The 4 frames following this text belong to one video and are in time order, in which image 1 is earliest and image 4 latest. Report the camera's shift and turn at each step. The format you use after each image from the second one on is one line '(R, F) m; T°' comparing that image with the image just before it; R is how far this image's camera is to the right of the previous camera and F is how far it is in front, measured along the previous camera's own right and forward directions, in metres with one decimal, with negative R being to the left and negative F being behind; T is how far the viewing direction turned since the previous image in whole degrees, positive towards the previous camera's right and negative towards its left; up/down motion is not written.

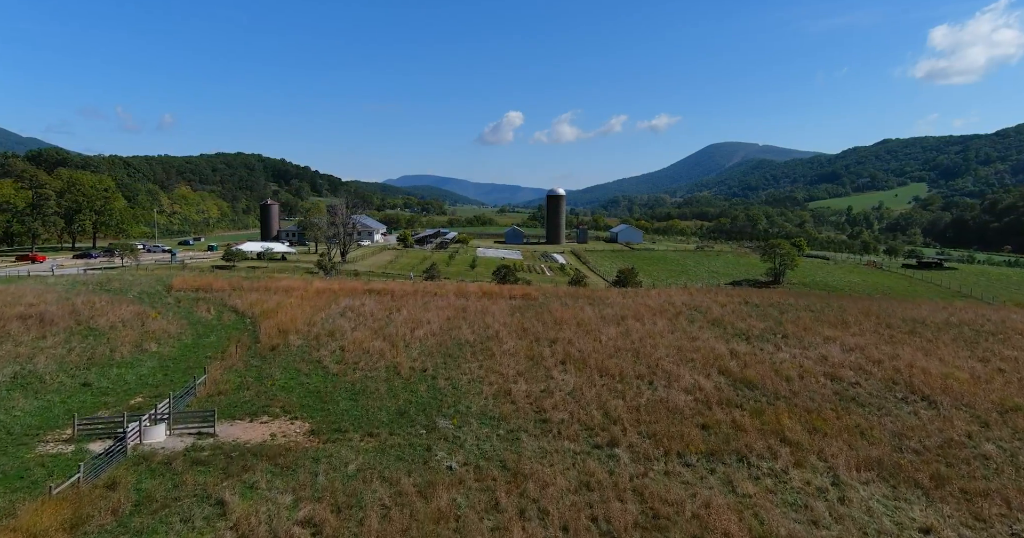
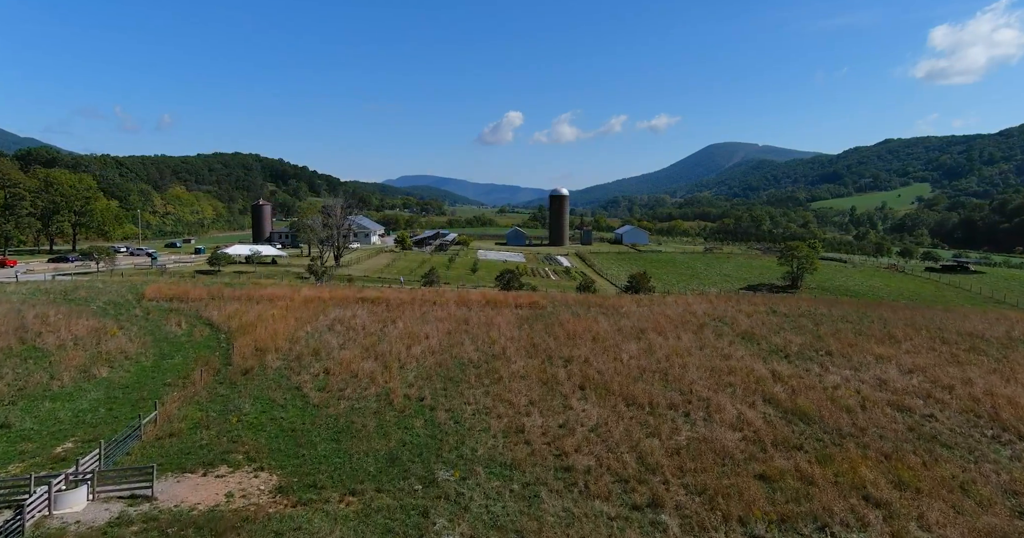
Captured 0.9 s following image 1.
(-0.3, +2.5) m; 0°
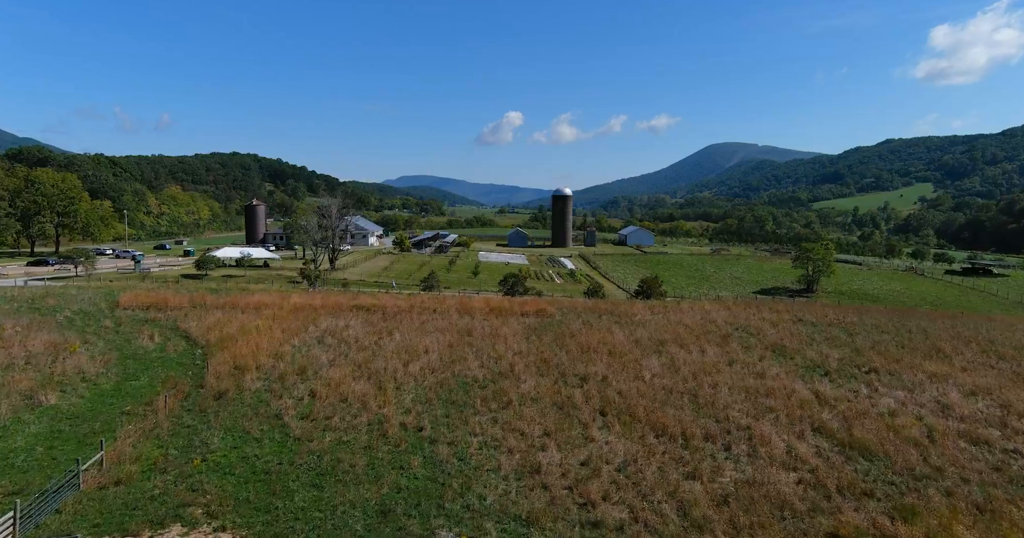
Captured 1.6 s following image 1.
(-0.2, +2.0) m; 0°
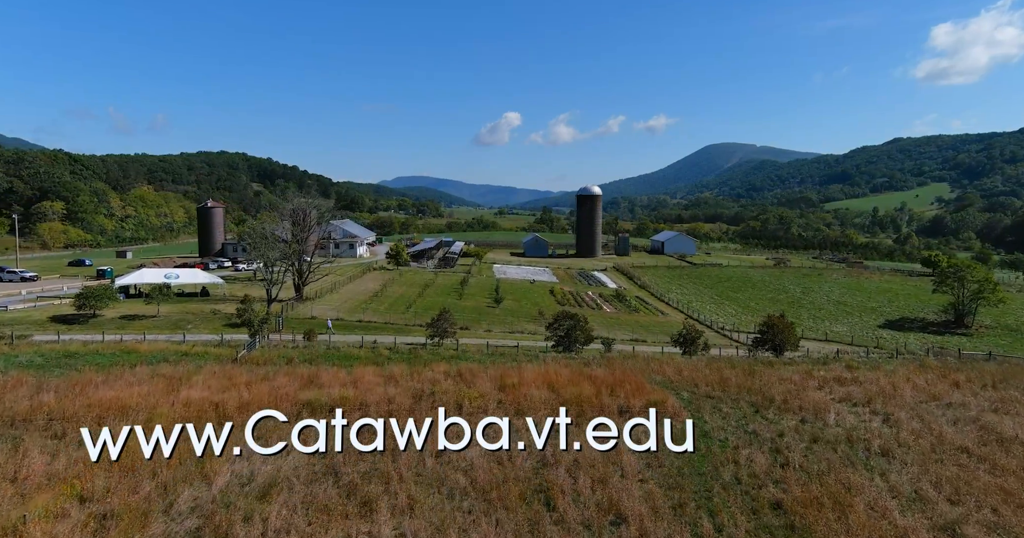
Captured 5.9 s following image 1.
(-2.1, +12.5) m; 0°
